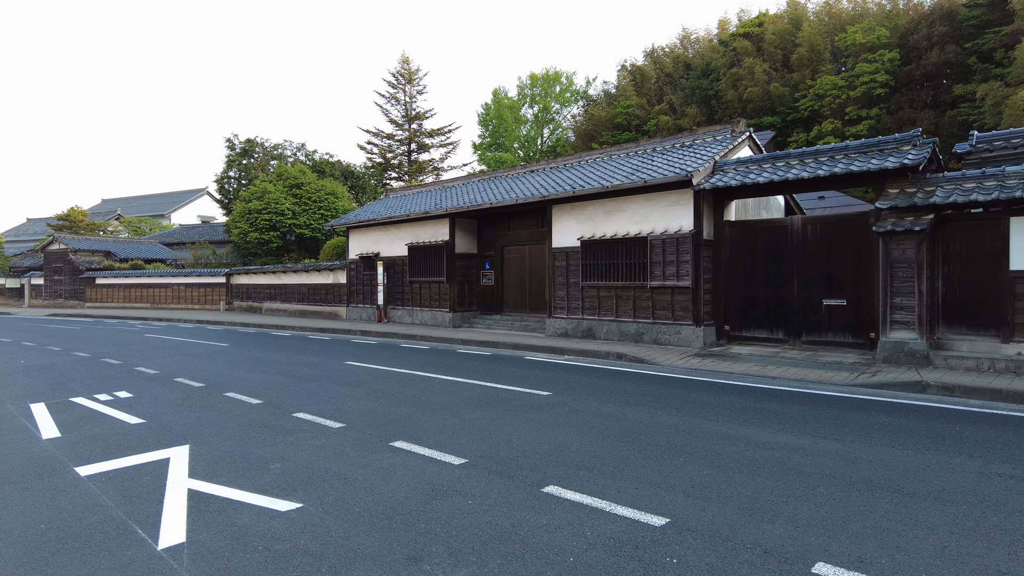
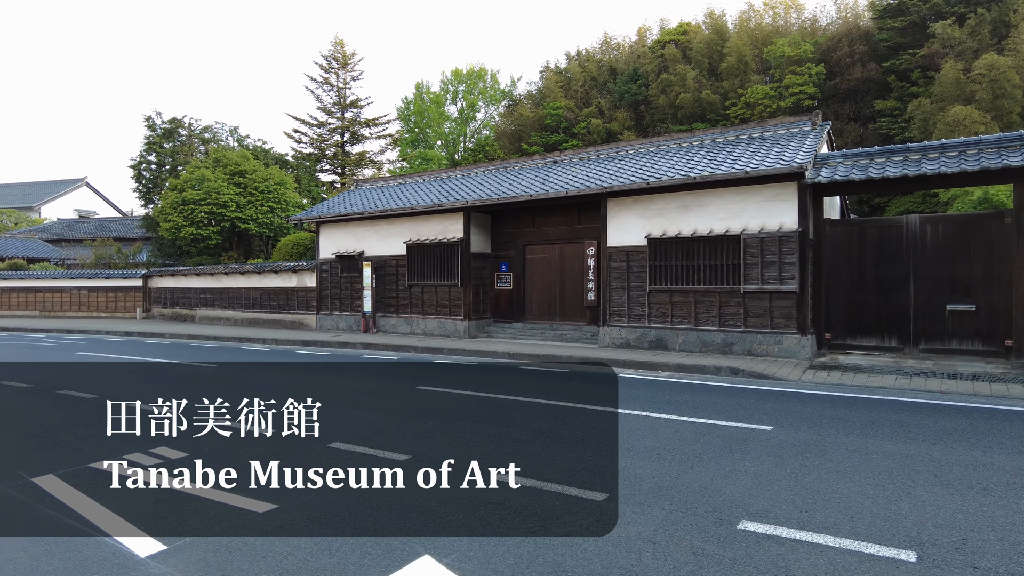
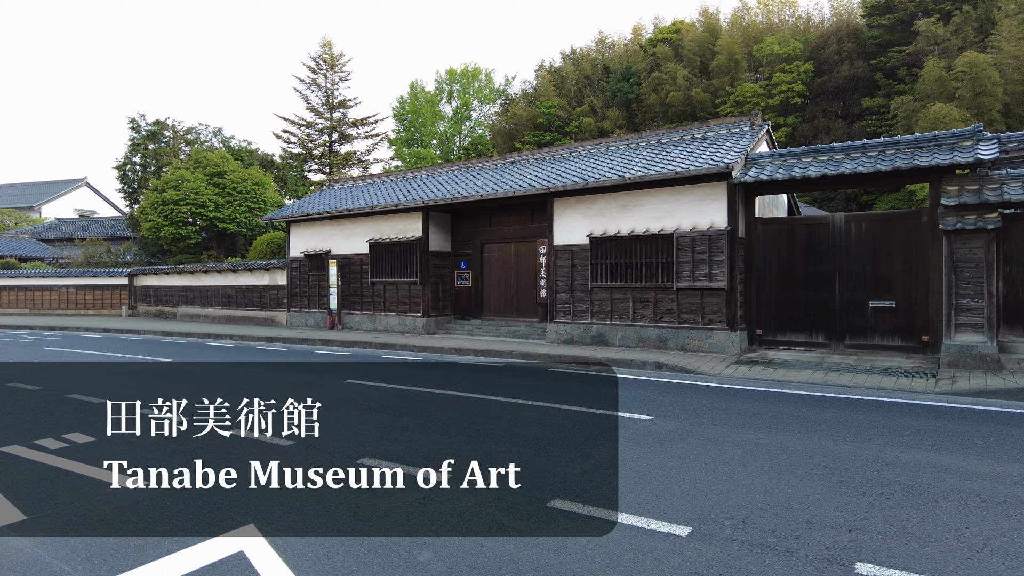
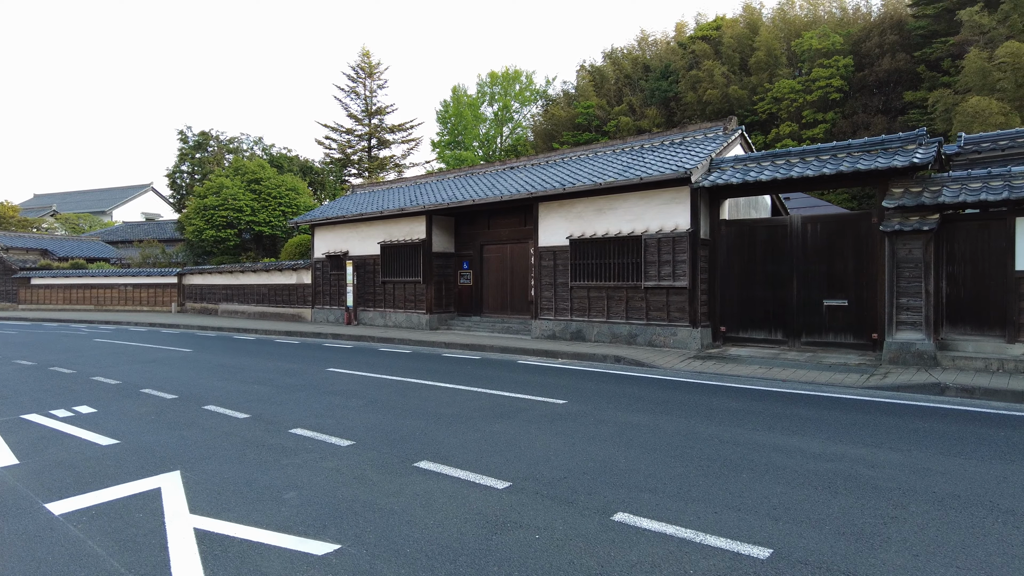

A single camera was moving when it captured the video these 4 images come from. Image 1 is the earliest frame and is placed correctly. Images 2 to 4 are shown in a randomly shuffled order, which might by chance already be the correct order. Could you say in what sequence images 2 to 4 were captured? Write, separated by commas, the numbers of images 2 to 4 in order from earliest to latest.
4, 3, 2
